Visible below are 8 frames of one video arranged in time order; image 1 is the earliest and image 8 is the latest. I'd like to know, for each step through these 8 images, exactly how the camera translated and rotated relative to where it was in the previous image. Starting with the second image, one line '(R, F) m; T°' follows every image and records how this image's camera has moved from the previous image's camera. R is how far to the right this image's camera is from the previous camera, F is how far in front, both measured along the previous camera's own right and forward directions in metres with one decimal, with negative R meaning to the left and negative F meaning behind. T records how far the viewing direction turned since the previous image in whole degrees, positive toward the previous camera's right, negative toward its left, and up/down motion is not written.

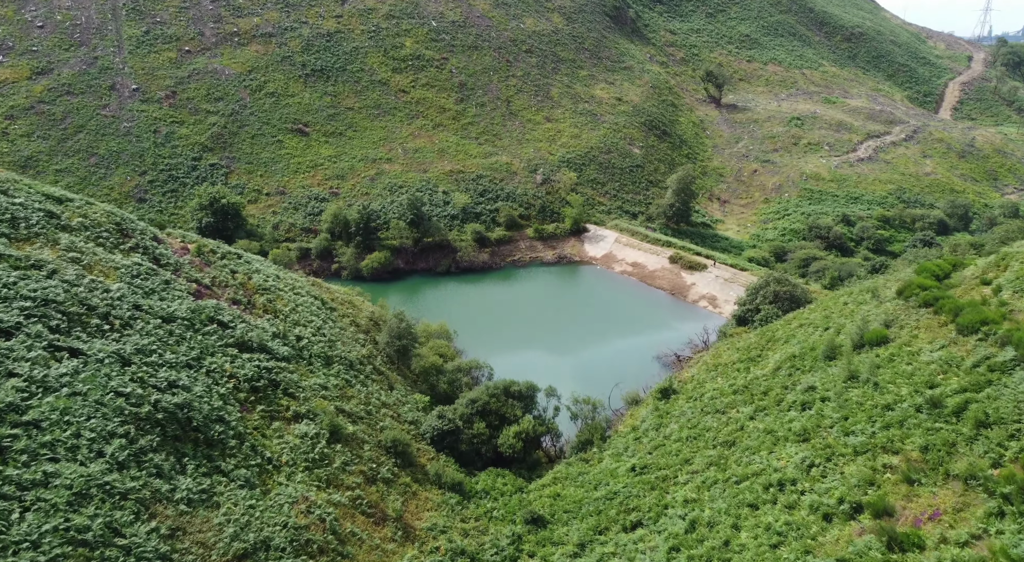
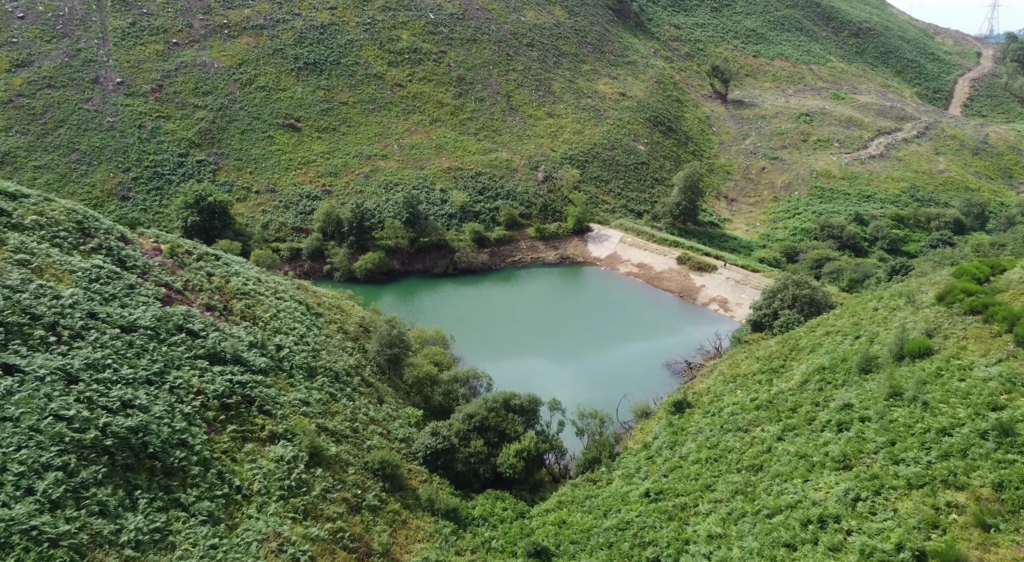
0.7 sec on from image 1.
(0.0, +4.6) m; 0°
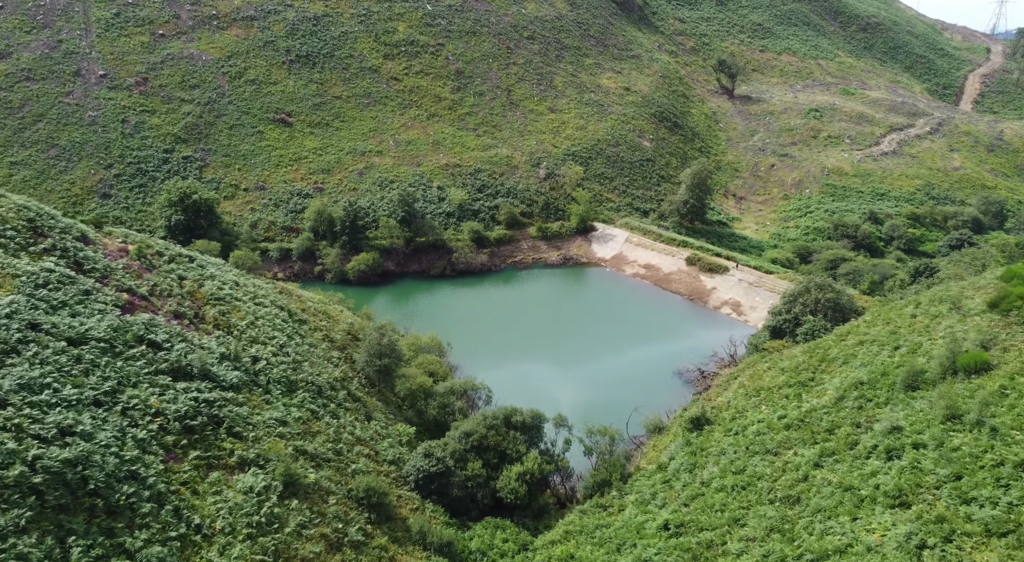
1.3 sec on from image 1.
(-0.1, +4.8) m; 0°
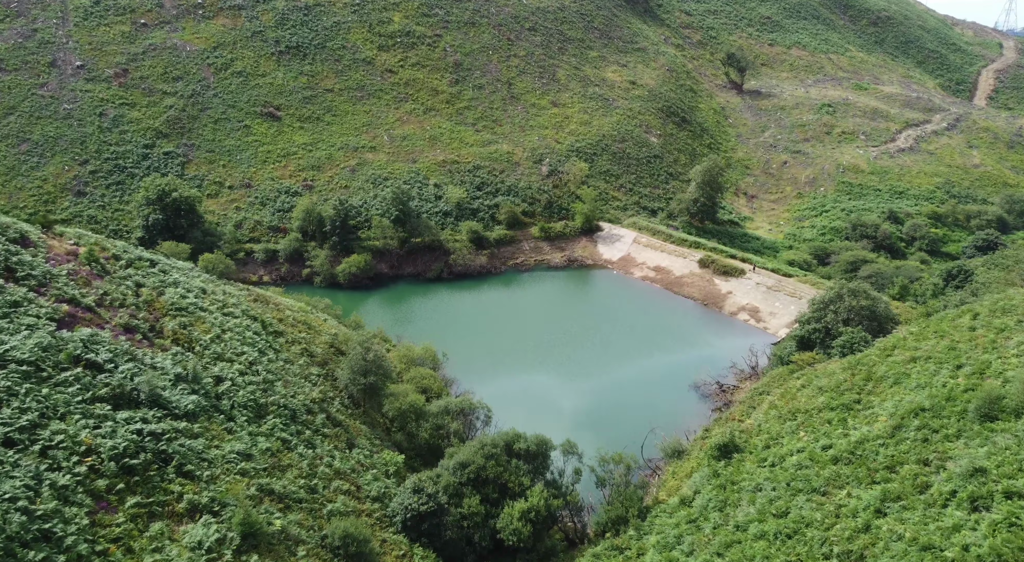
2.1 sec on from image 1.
(-0.1, +5.9) m; 0°
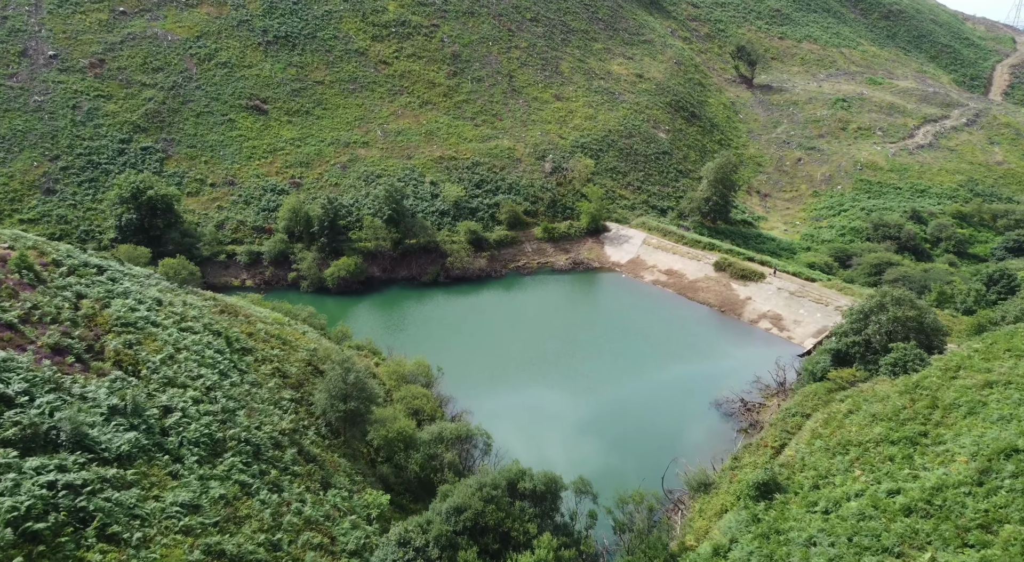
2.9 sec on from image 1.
(-0.2, +6.2) m; 0°
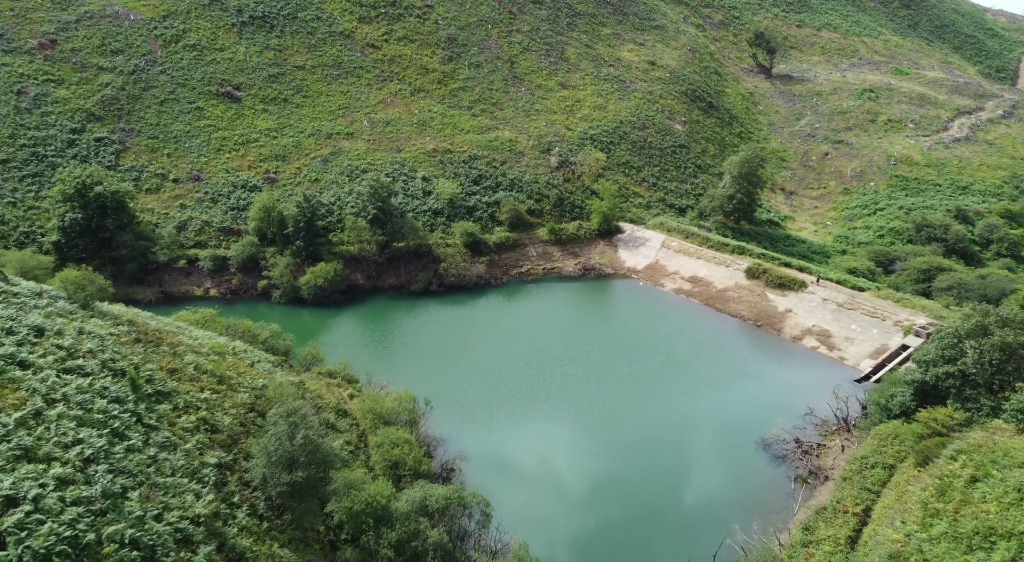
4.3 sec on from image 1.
(-0.3, +10.4) m; 0°
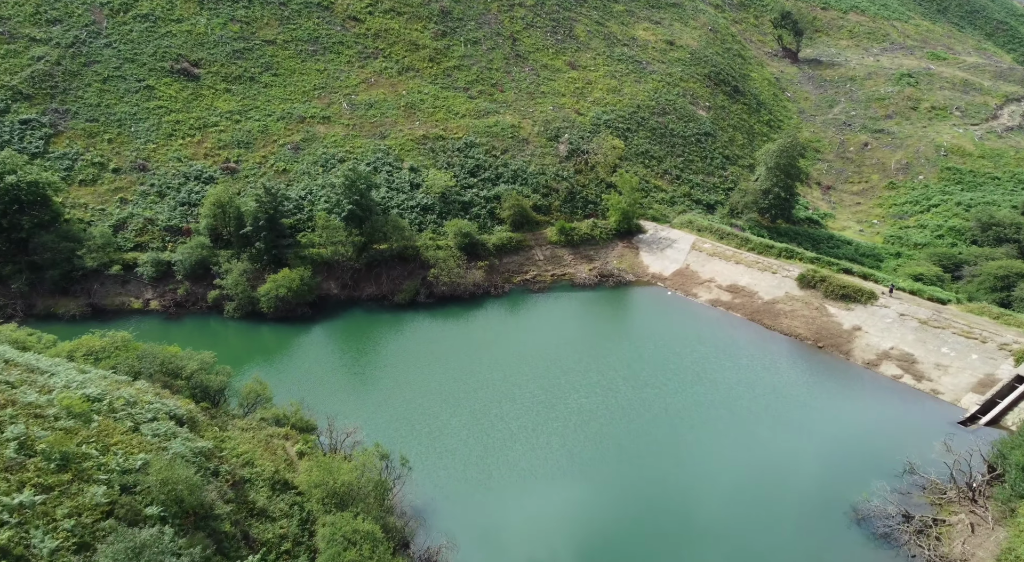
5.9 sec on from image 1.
(-0.3, +12.4) m; 0°
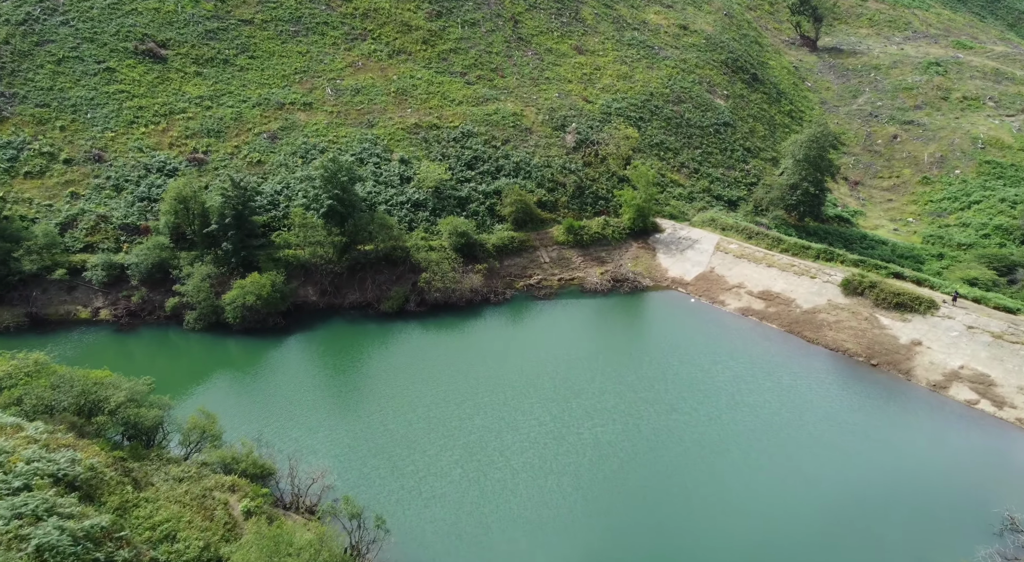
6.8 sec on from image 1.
(-0.2, +7.6) m; 0°
